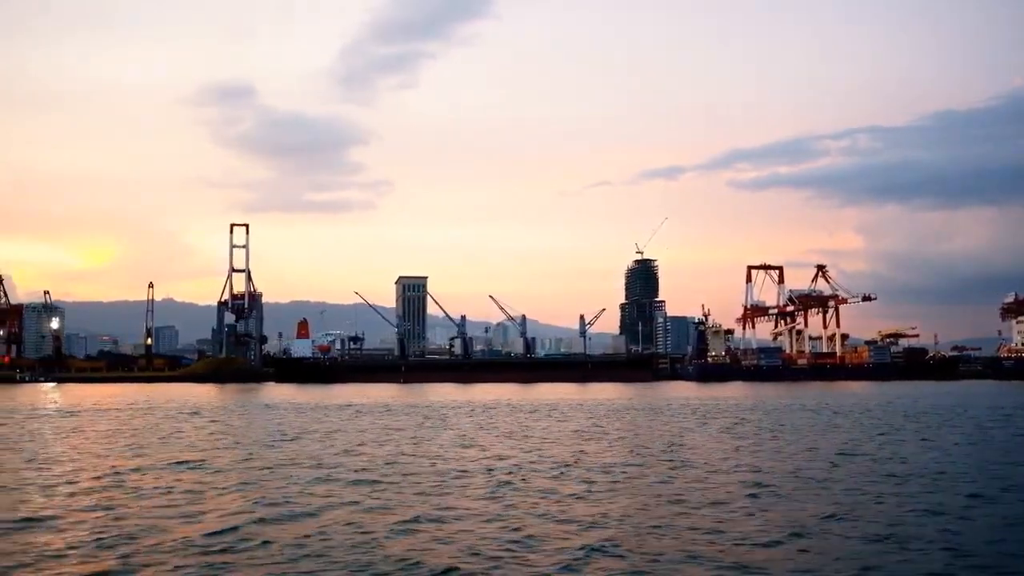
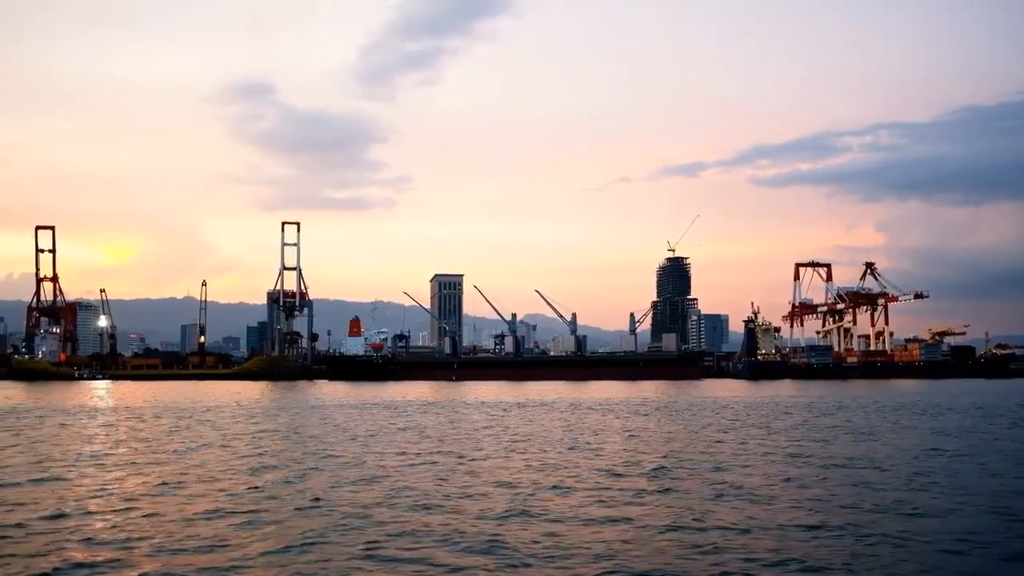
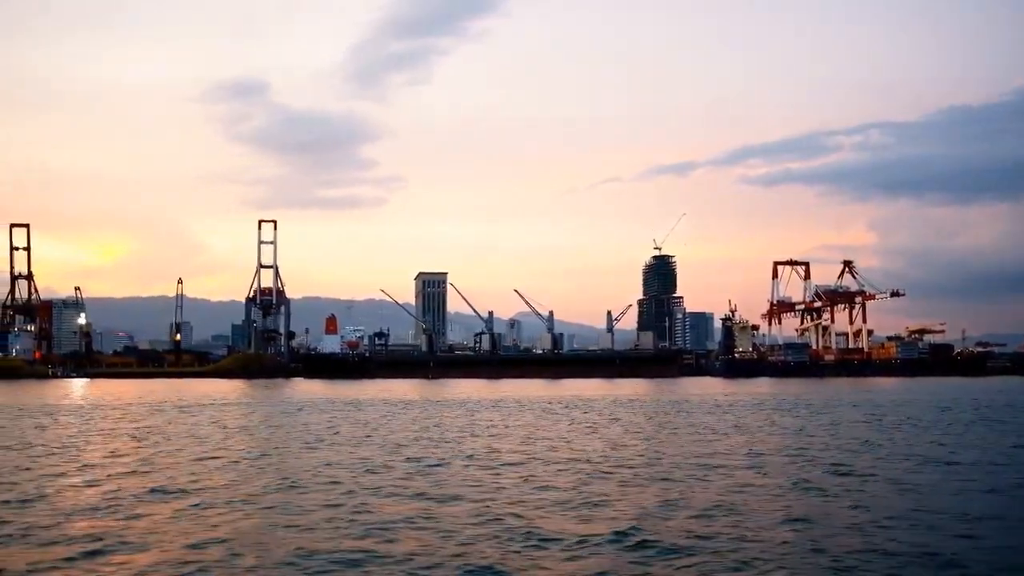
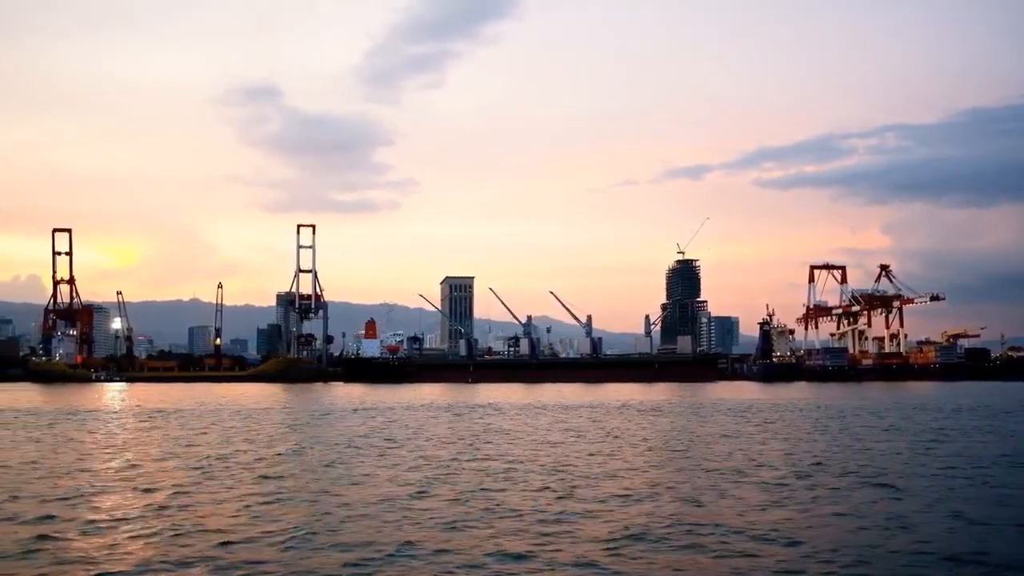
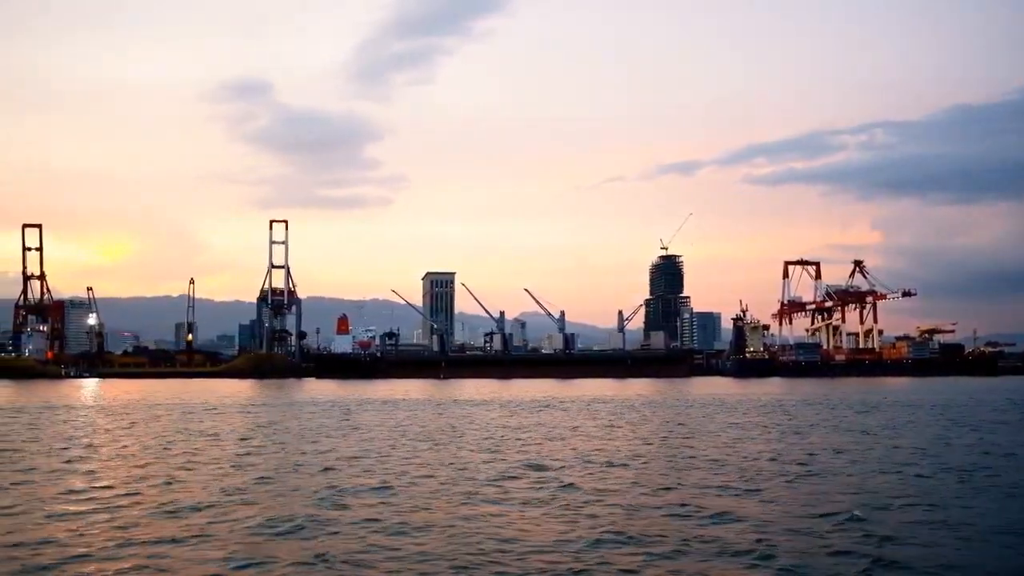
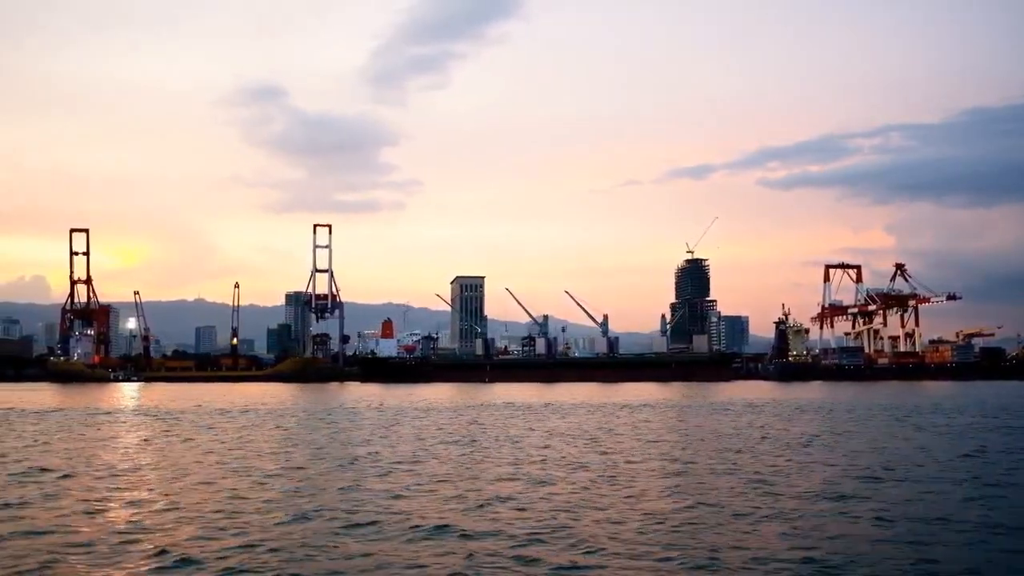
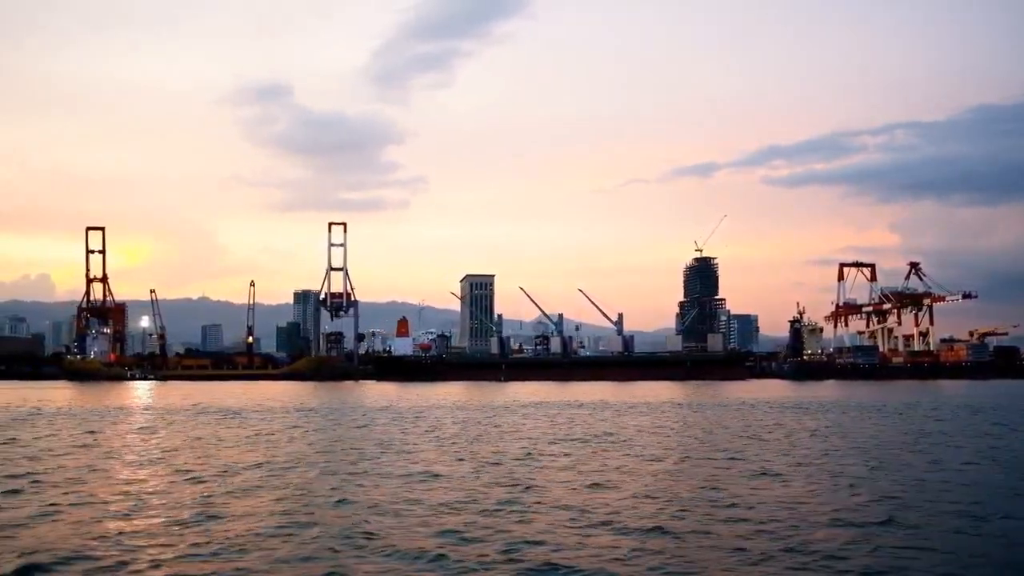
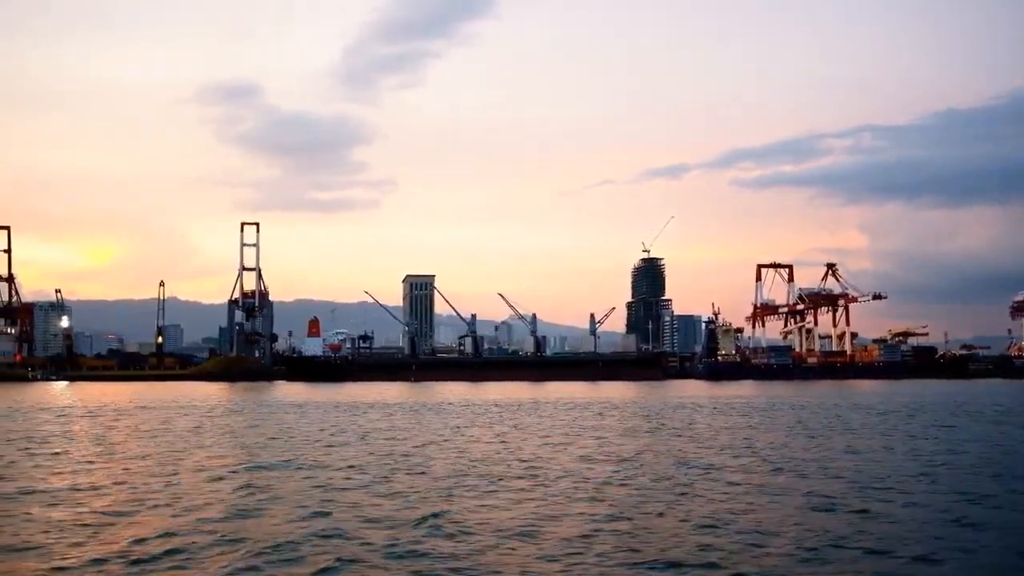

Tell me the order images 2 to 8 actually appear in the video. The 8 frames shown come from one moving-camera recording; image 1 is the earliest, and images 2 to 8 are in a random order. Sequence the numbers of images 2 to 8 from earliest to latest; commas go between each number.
8, 3, 5, 2, 4, 6, 7
